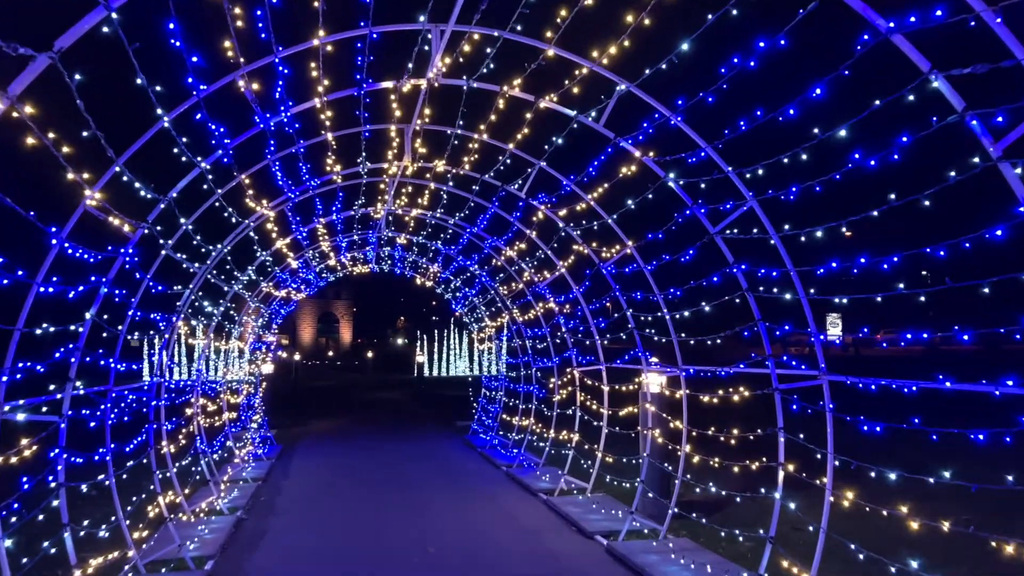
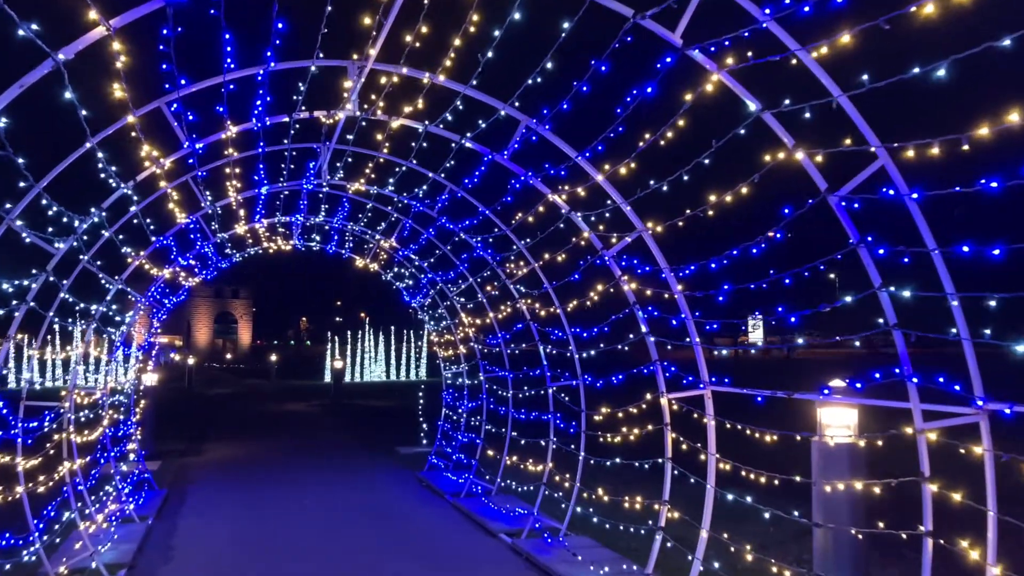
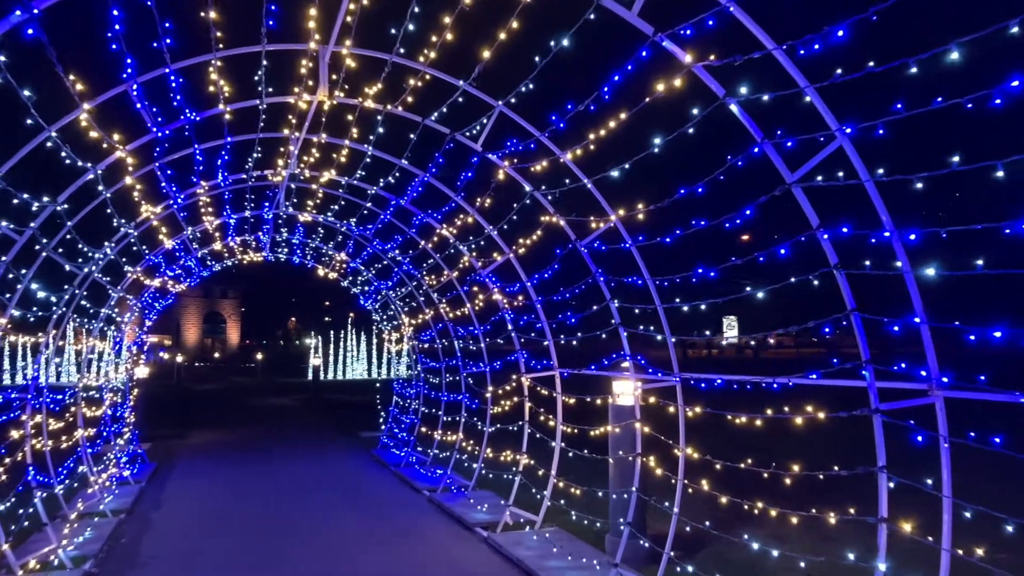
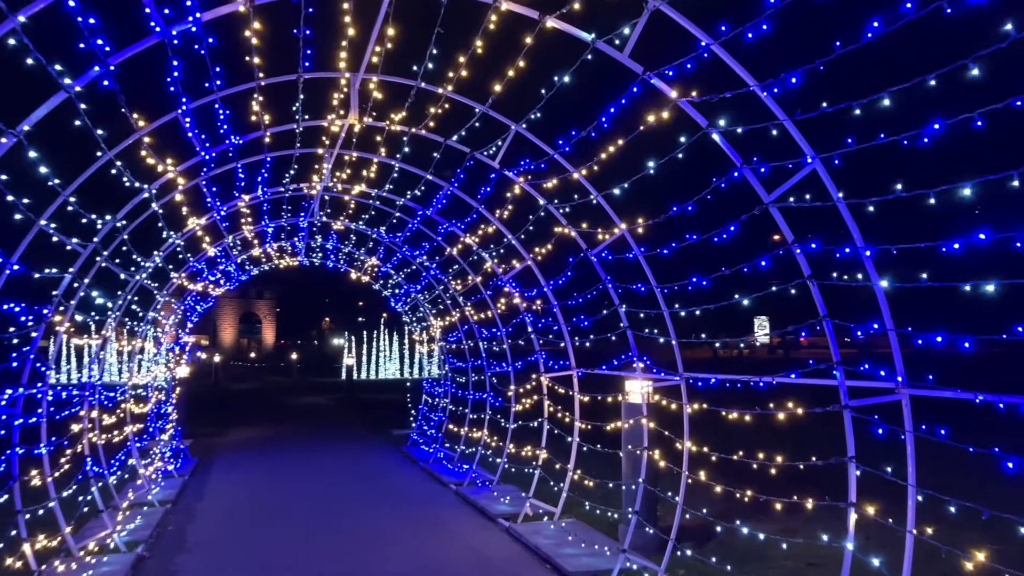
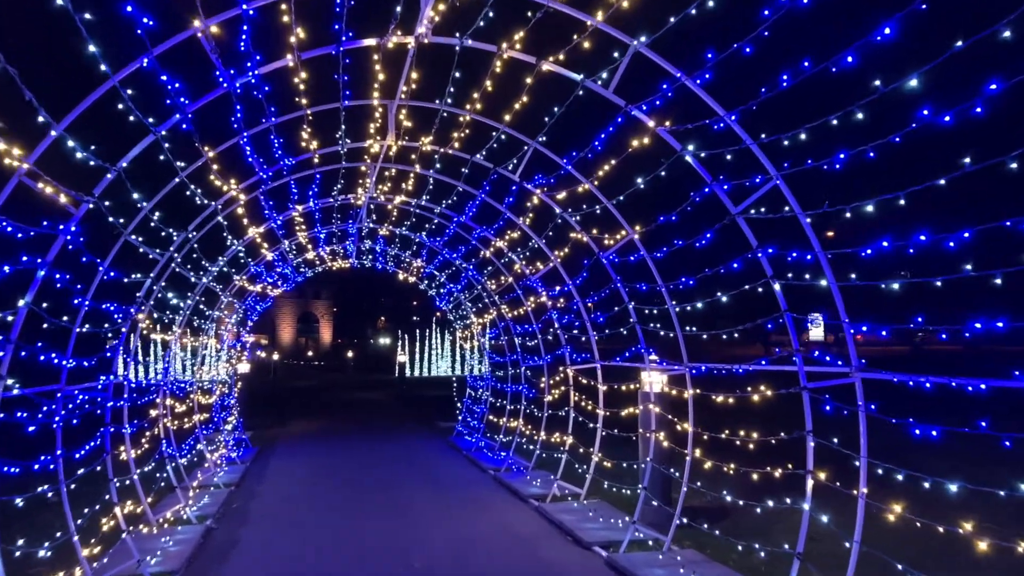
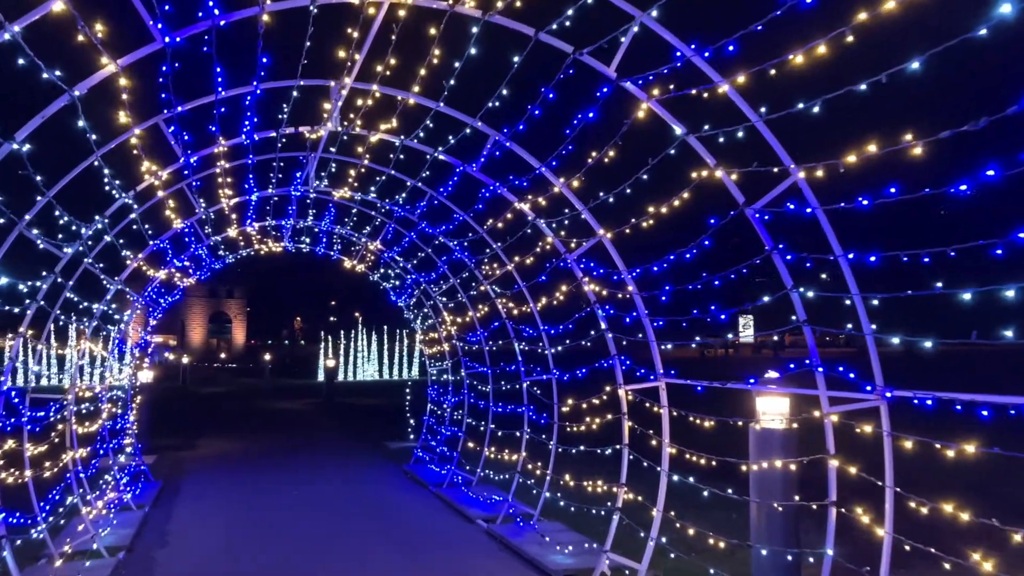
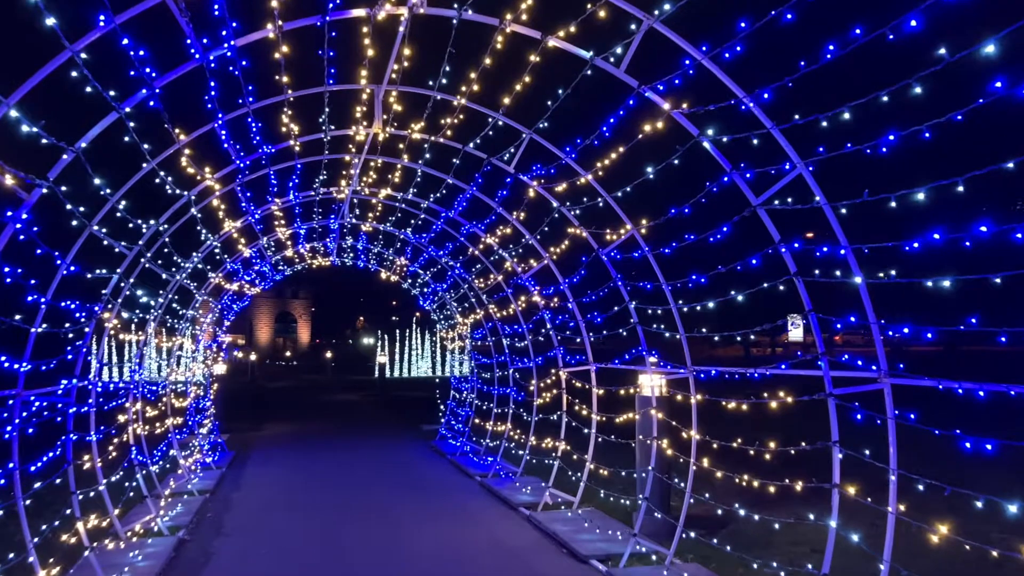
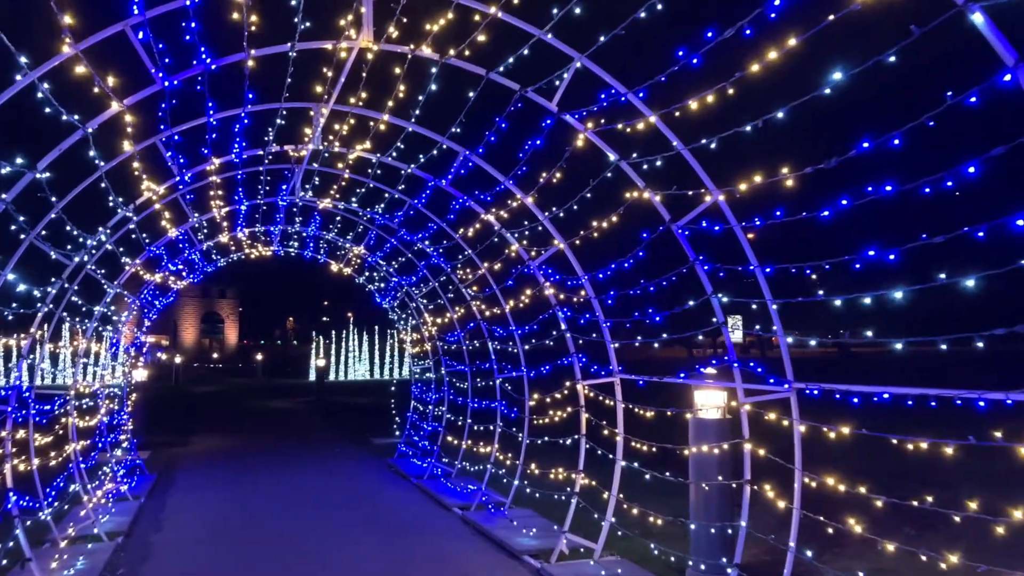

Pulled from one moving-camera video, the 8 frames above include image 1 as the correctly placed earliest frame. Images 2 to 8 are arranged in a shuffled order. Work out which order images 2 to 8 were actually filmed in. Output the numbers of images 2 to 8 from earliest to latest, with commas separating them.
5, 7, 4, 3, 8, 6, 2
